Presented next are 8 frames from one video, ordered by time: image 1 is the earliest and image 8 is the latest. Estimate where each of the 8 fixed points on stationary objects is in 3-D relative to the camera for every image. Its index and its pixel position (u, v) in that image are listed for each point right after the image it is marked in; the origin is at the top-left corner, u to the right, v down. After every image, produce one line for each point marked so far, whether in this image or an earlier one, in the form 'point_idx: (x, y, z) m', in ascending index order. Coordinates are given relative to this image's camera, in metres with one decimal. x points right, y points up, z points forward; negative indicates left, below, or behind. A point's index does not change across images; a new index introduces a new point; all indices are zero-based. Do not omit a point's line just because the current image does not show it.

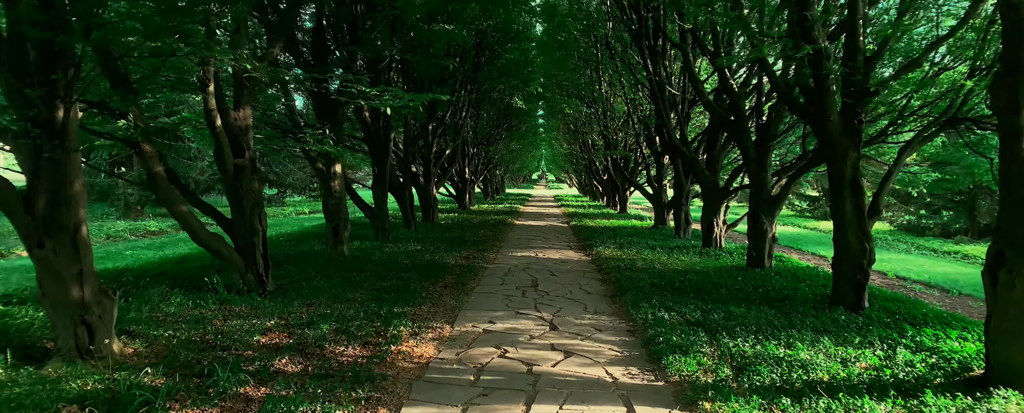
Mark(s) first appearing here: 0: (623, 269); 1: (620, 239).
0: (+1.8, -1.0, +8.2) m
1: (+2.5, -0.7, +11.8) m
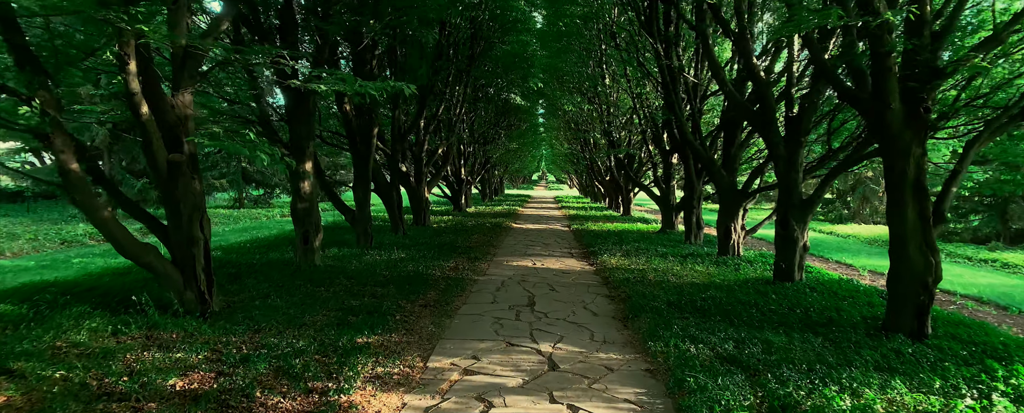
0: (+1.7, -1.1, +7.1) m
1: (+2.4, -0.8, +10.7) m
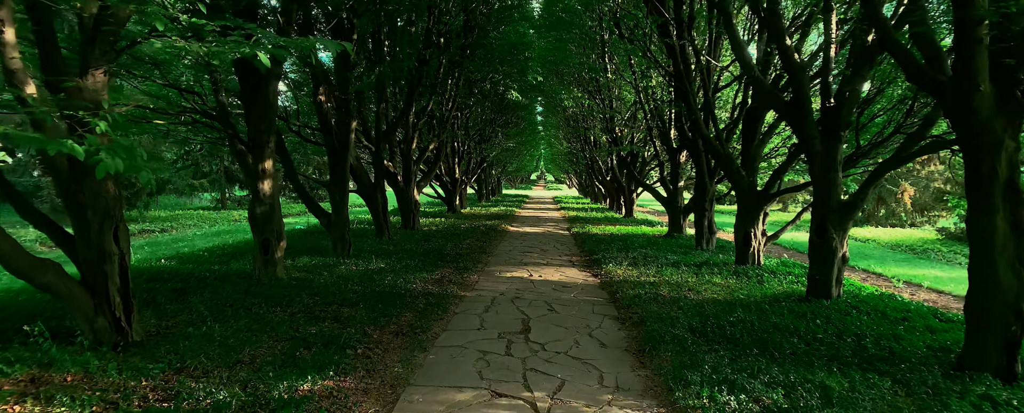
0: (+1.6, -1.1, +6.1) m
1: (+2.3, -0.9, +9.7) m
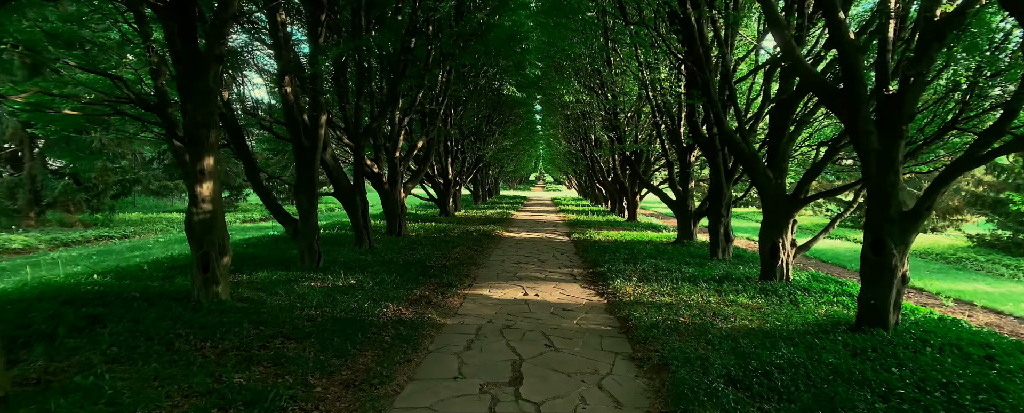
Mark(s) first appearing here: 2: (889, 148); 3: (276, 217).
0: (+1.5, -1.2, +4.9) m
1: (+2.2, -1.0, +8.5) m
2: (+3.8, +0.6, +5.2) m
3: (-3.7, -0.2, +8.2) m
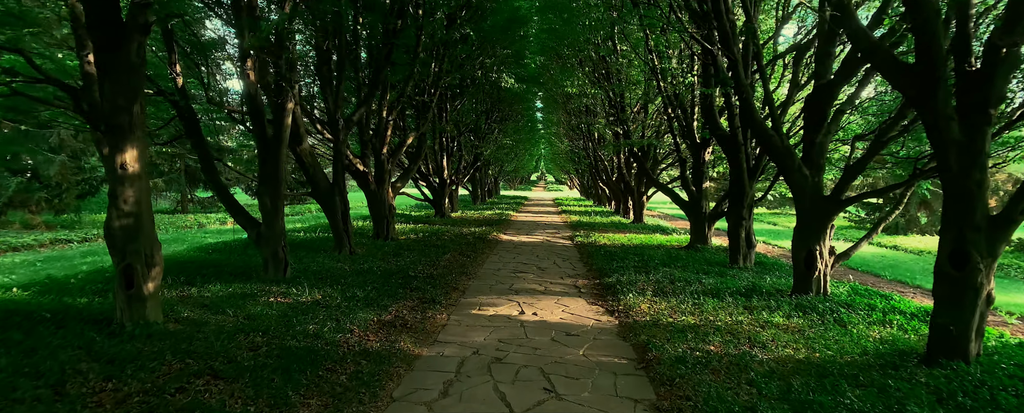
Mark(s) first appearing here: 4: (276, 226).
0: (+1.4, -1.2, +3.9) m
1: (+2.1, -1.0, +7.5) m
2: (+3.7, +0.6, +4.1) m
3: (-3.8, -0.2, +7.2) m
4: (-3.2, -0.2, +7.0) m
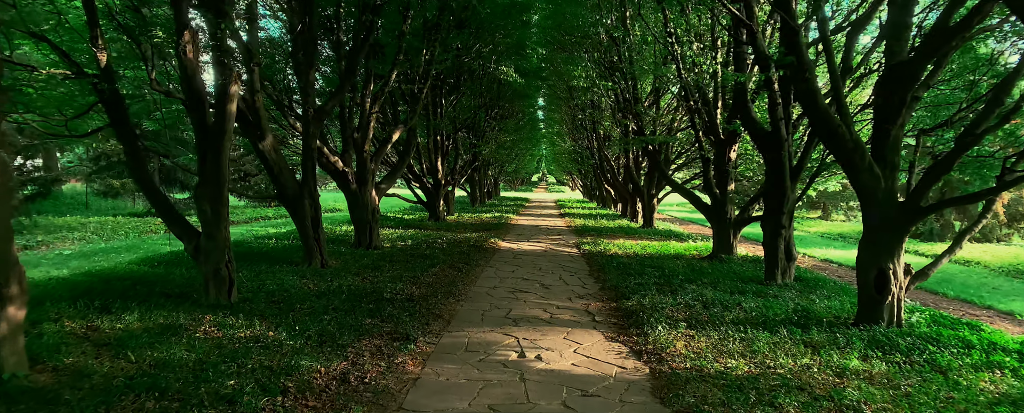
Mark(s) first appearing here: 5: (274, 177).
0: (+1.4, -1.3, +2.6) m
1: (+2.1, -1.1, +6.2) m
2: (+3.7, +0.5, +2.8) m
3: (-3.8, -0.3, +5.9) m
4: (-3.2, -0.3, +5.7) m
5: (-3.5, +0.4, +7.7) m
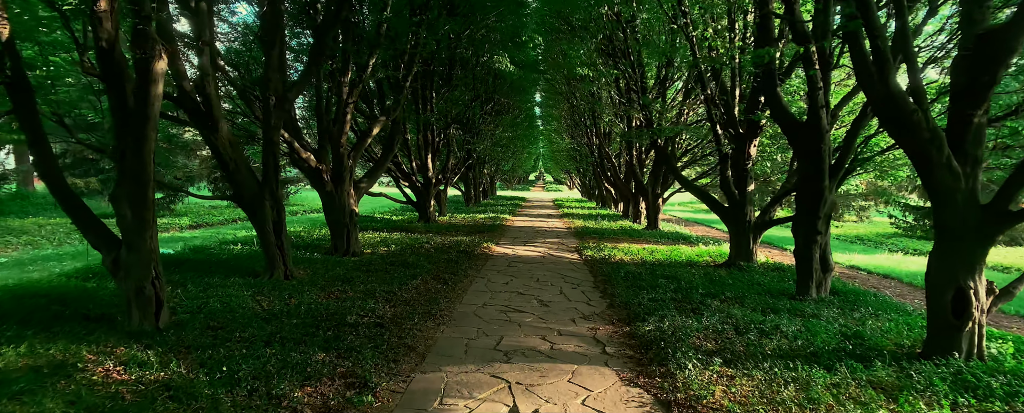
0: (+1.3, -1.4, +1.5) m
1: (+2.0, -1.1, +5.2) m
2: (+3.6, +0.4, +1.8) m
3: (-3.9, -0.3, +4.8) m
4: (-3.3, -0.4, +4.6) m
5: (-3.6, +0.4, +6.6) m
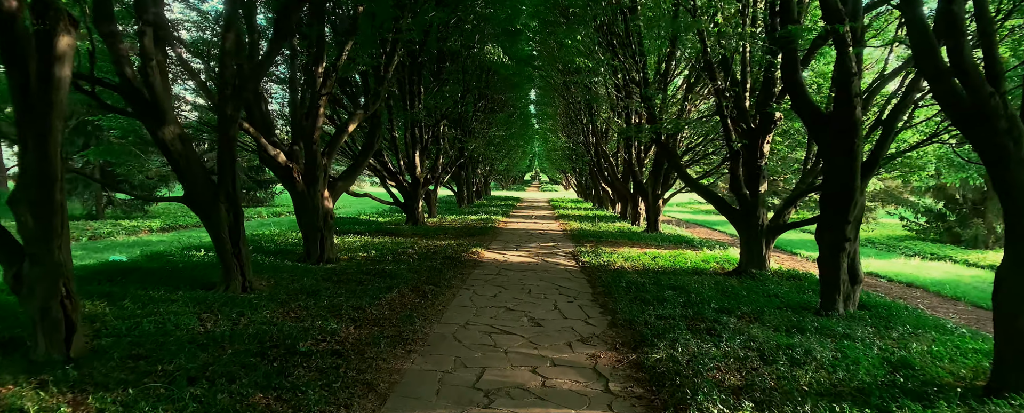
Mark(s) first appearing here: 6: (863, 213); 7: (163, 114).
0: (+1.2, -1.4, +0.8) m
1: (+1.9, -1.1, +4.4) m
2: (+3.5, +0.4, +1.1) m
3: (-4.0, -0.3, +4.0) m
4: (-3.4, -0.4, +3.8) m
5: (-3.8, +0.4, +5.8) m
6: (+3.9, -0.1, +5.7) m
7: (-3.8, +1.0, +5.6) m
